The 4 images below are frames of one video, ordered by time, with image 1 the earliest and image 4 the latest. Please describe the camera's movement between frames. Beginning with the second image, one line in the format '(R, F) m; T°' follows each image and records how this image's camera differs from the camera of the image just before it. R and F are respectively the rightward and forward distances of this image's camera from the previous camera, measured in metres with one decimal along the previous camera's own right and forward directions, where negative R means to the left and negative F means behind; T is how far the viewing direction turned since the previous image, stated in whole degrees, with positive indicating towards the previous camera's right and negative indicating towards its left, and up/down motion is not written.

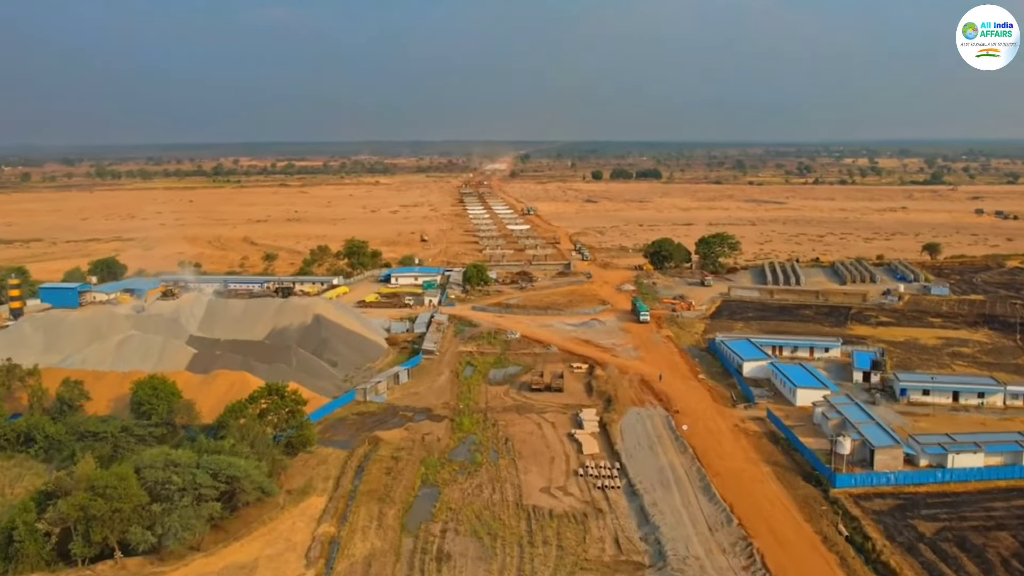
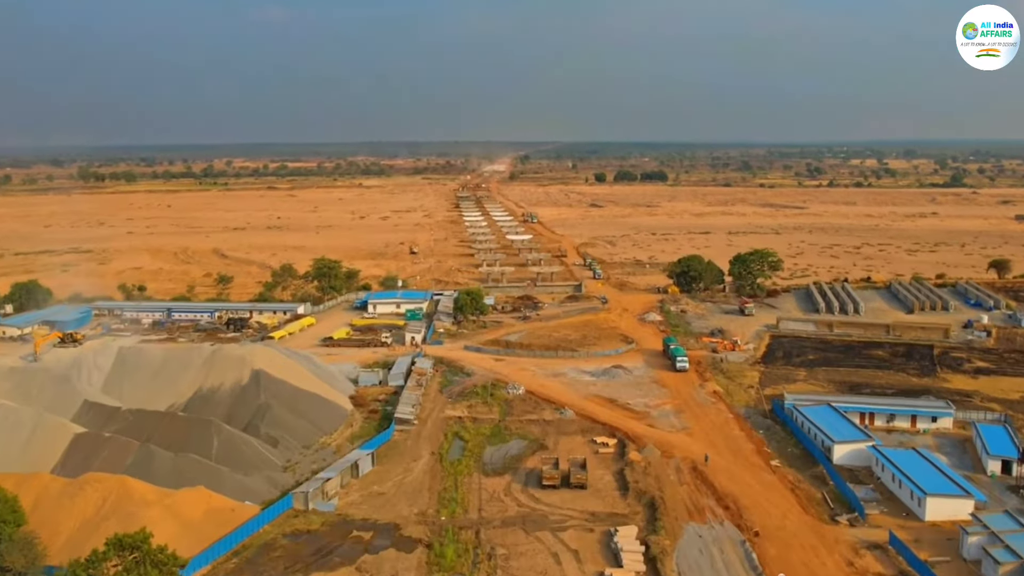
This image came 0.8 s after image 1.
(-0.1, +5.4) m; 0°
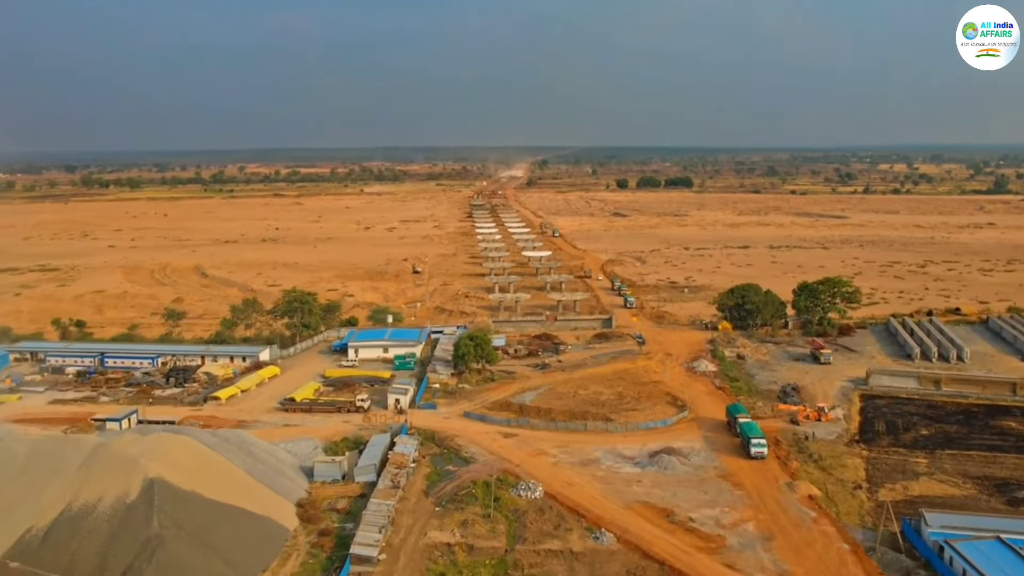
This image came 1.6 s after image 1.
(+0.1, +5.3) m; -1°
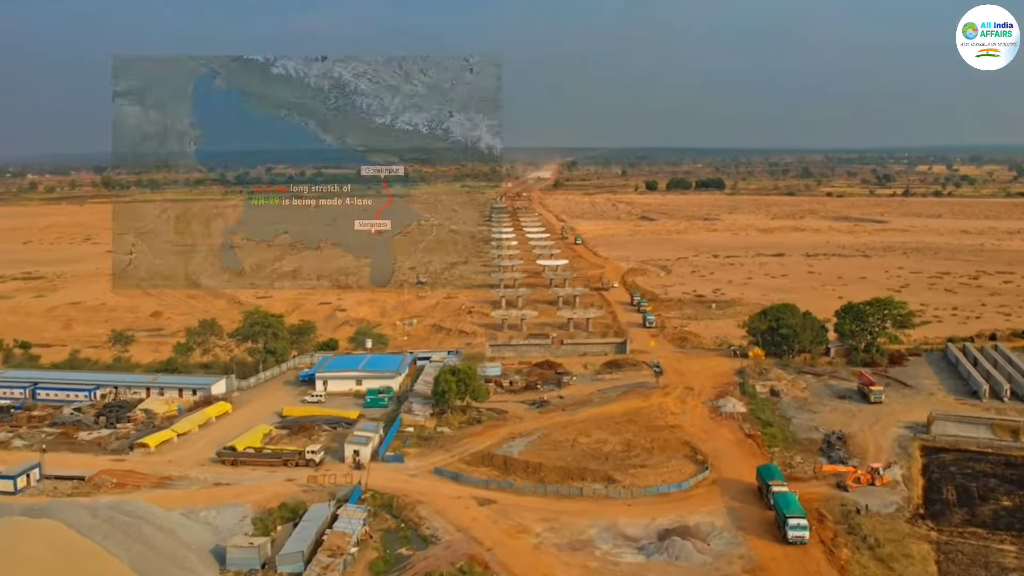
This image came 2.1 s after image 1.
(+0.6, +3.1) m; -2°
